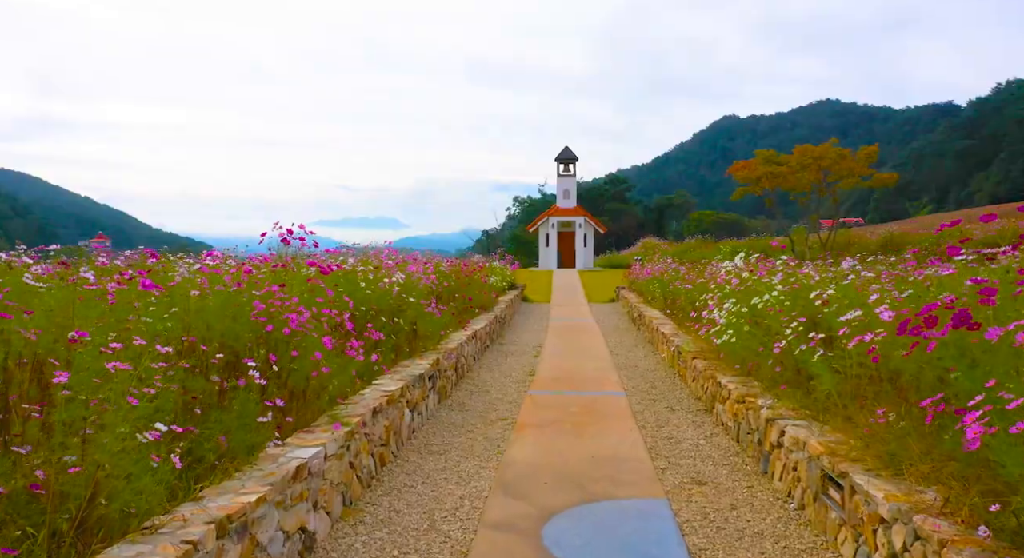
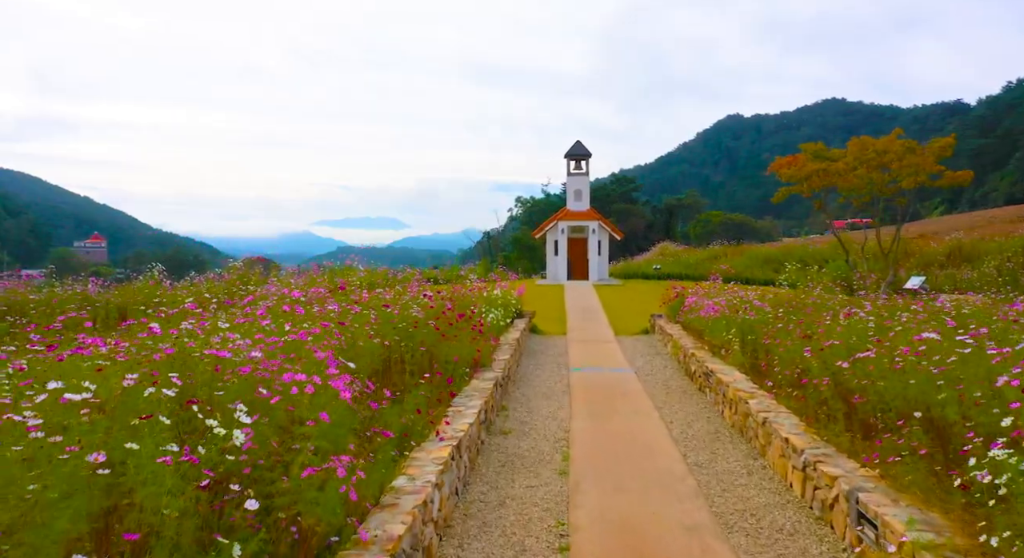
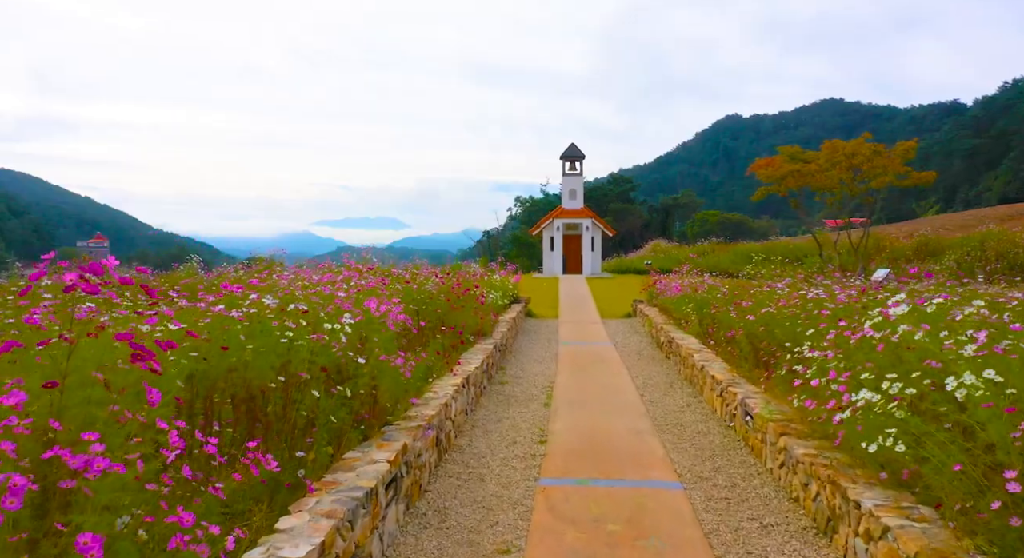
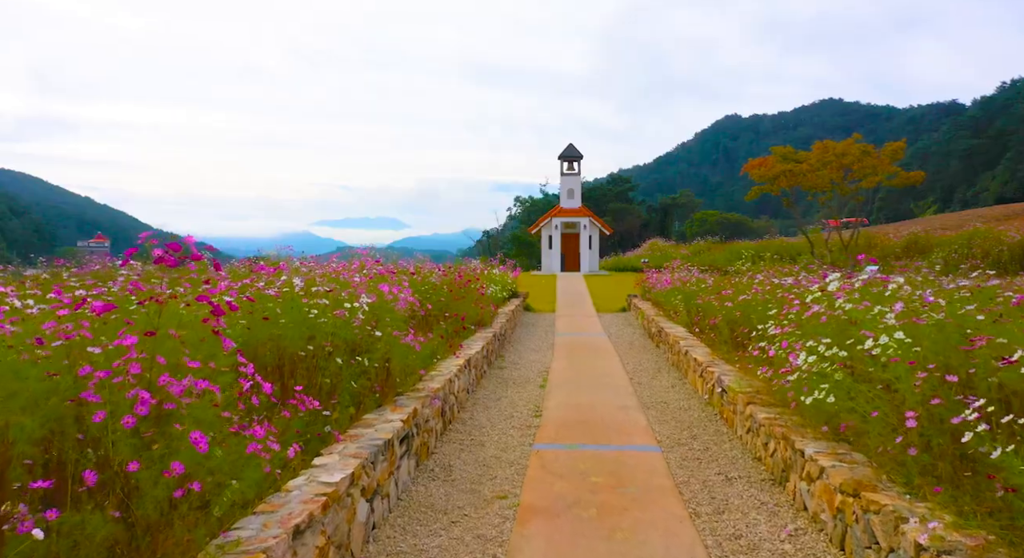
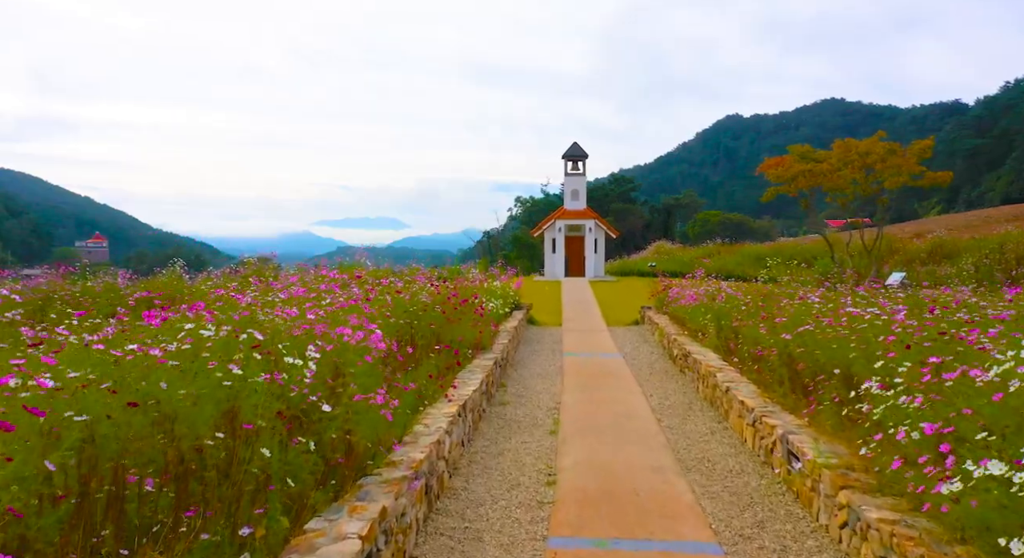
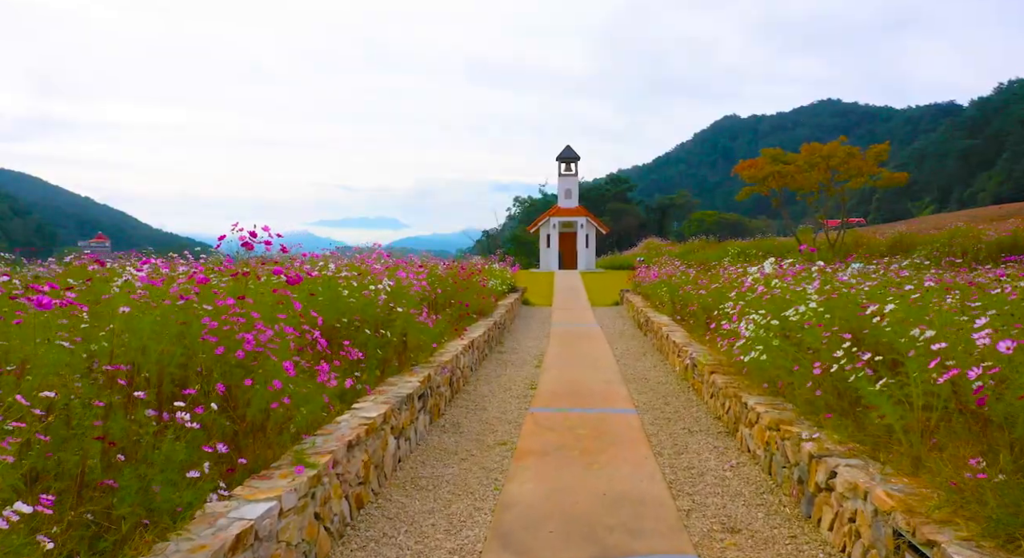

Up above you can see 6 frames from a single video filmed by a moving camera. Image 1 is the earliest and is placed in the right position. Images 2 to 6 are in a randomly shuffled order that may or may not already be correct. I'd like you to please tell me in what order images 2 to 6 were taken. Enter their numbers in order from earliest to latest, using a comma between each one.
6, 4, 3, 5, 2
